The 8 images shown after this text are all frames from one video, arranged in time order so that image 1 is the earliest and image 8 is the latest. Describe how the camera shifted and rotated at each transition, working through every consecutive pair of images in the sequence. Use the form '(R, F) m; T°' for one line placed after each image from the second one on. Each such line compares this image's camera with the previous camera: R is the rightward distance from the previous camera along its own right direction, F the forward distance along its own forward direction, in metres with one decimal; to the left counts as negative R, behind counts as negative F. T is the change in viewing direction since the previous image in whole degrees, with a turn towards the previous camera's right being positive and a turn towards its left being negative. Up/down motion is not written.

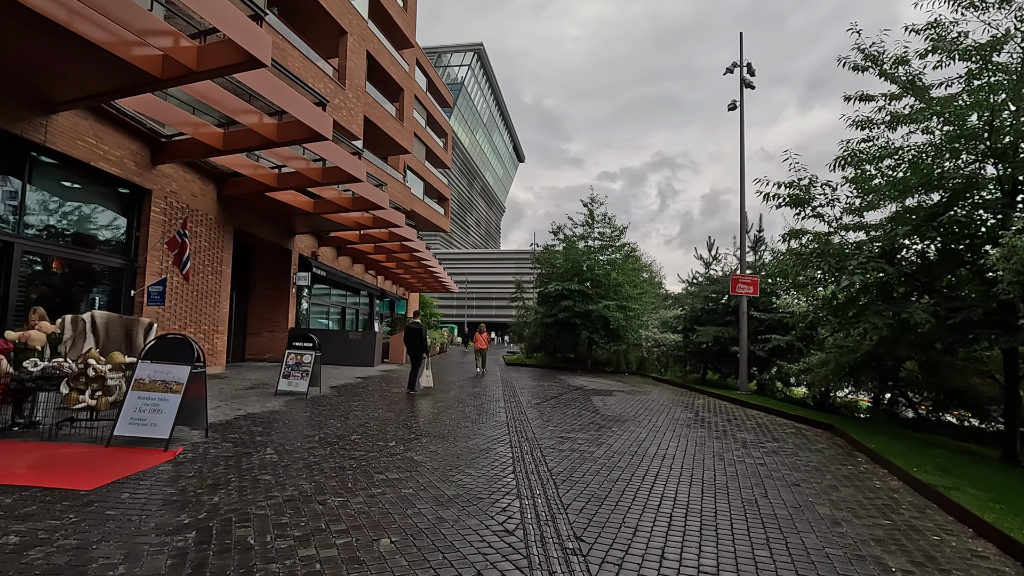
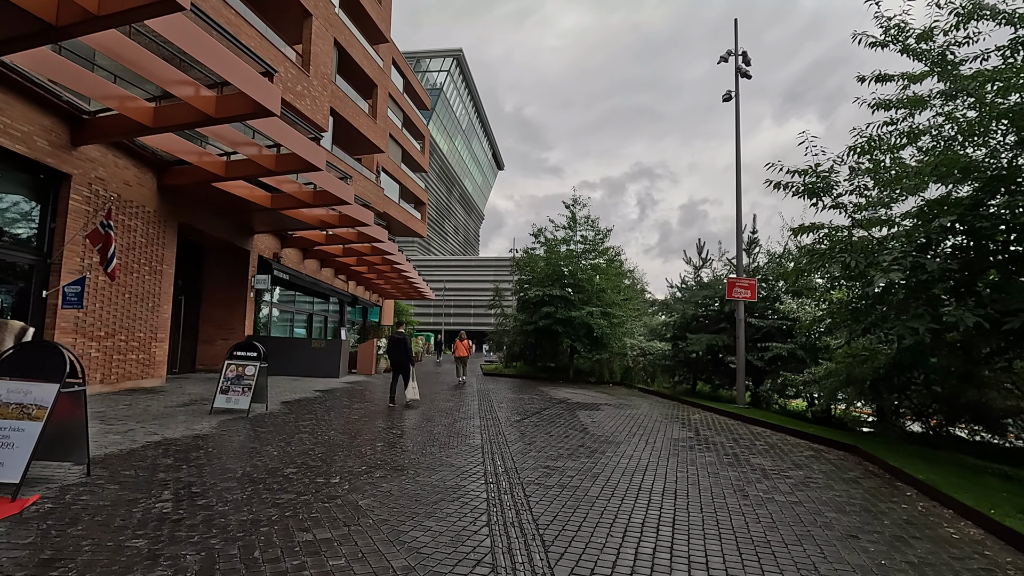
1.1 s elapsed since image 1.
(0.0, +1.3) m; +2°
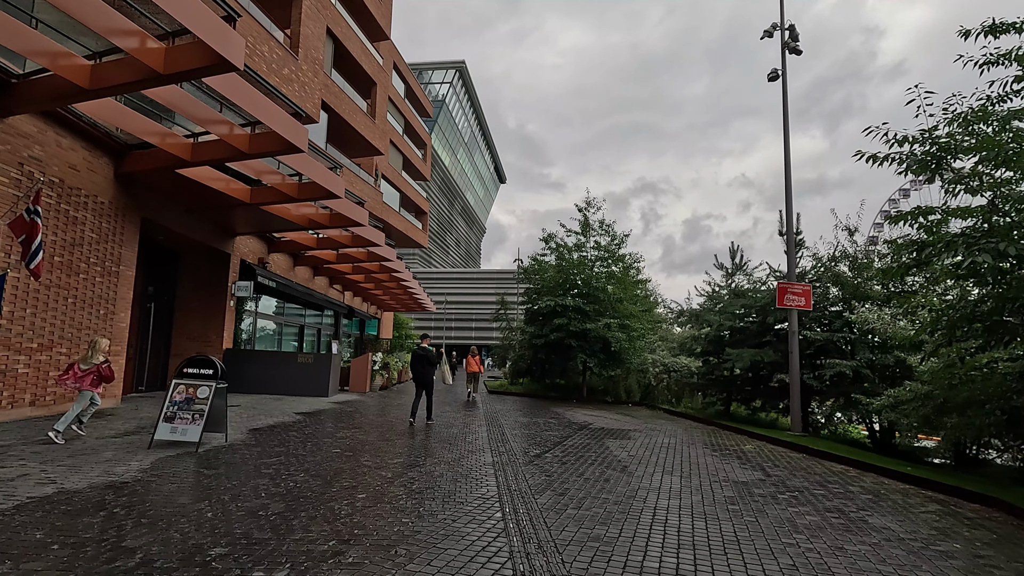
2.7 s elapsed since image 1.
(-0.3, +1.8) m; 0°
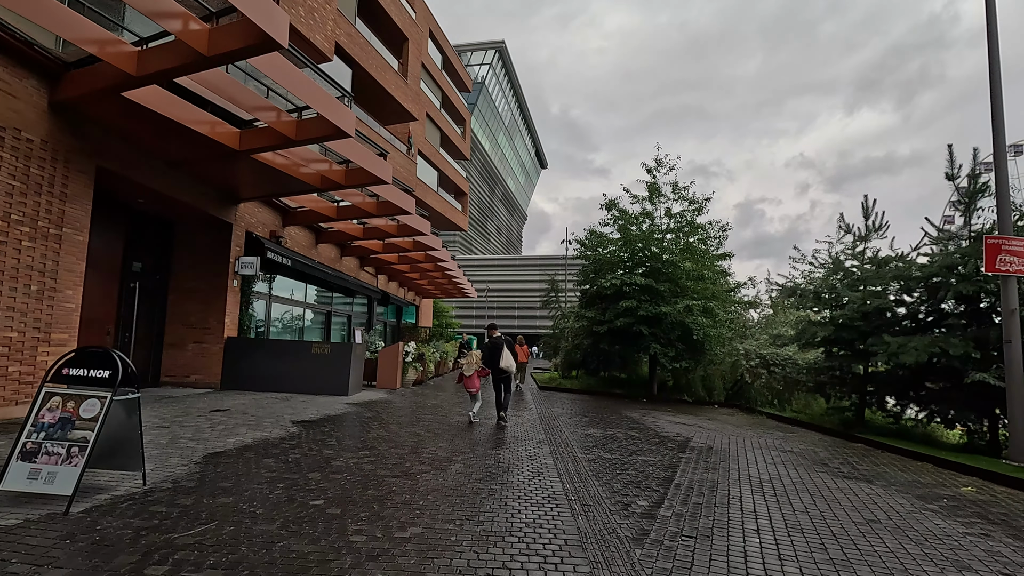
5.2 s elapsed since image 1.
(-0.4, +3.2) m; -4°
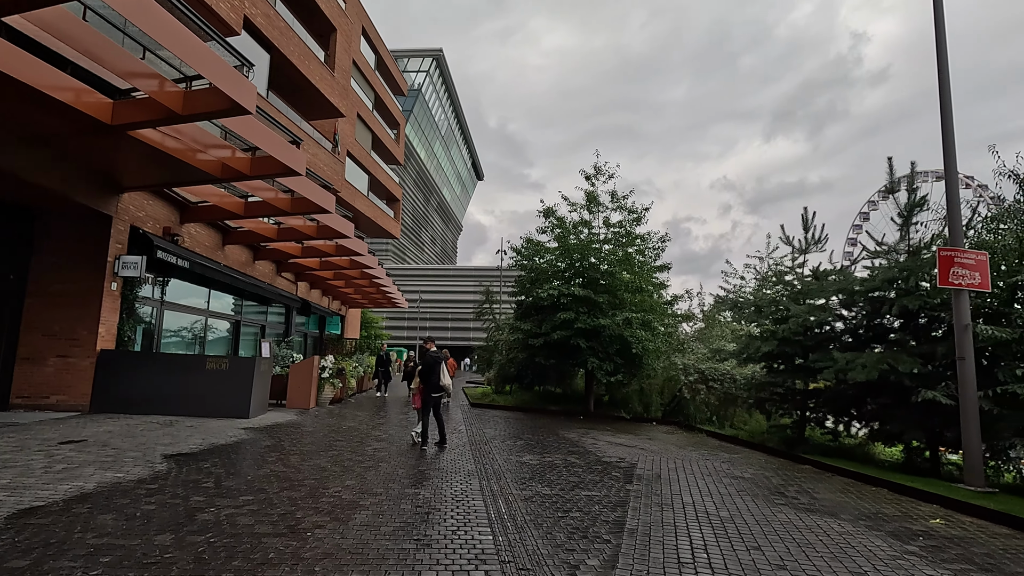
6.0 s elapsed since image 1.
(+0.1, +1.1) m; +7°
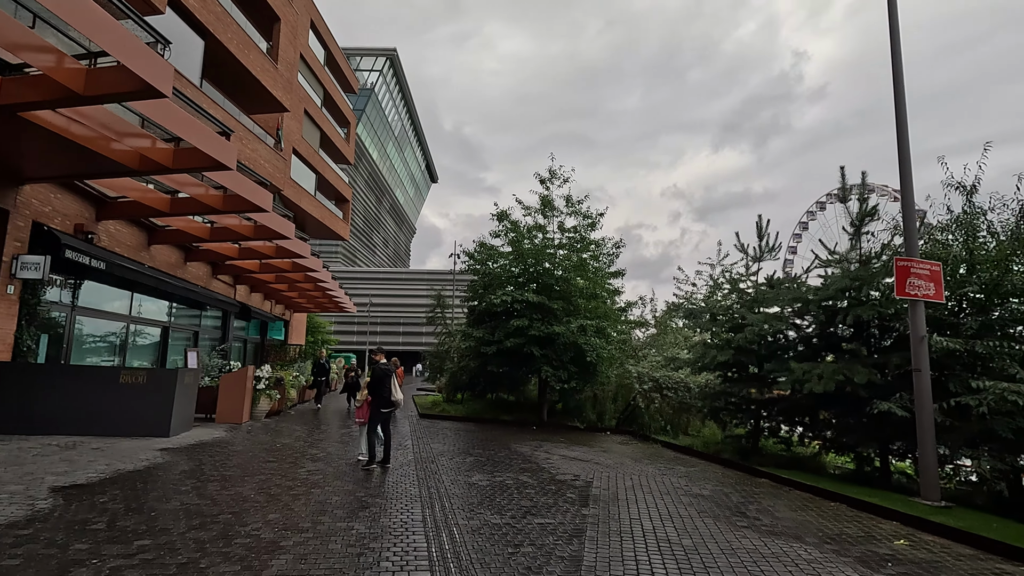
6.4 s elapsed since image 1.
(+0.1, +0.5) m; +5°
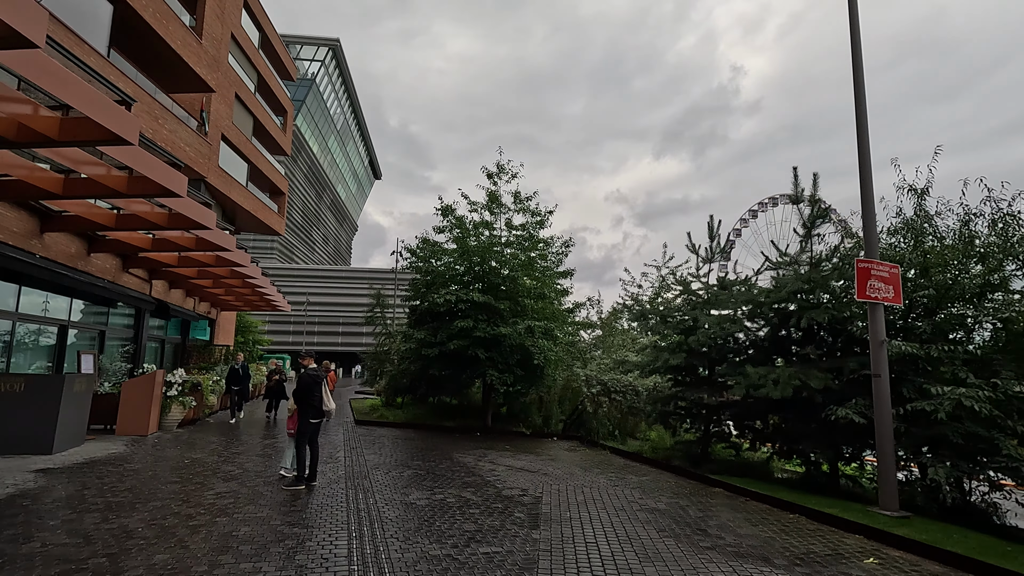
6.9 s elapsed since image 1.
(0.0, +0.7) m; +6°
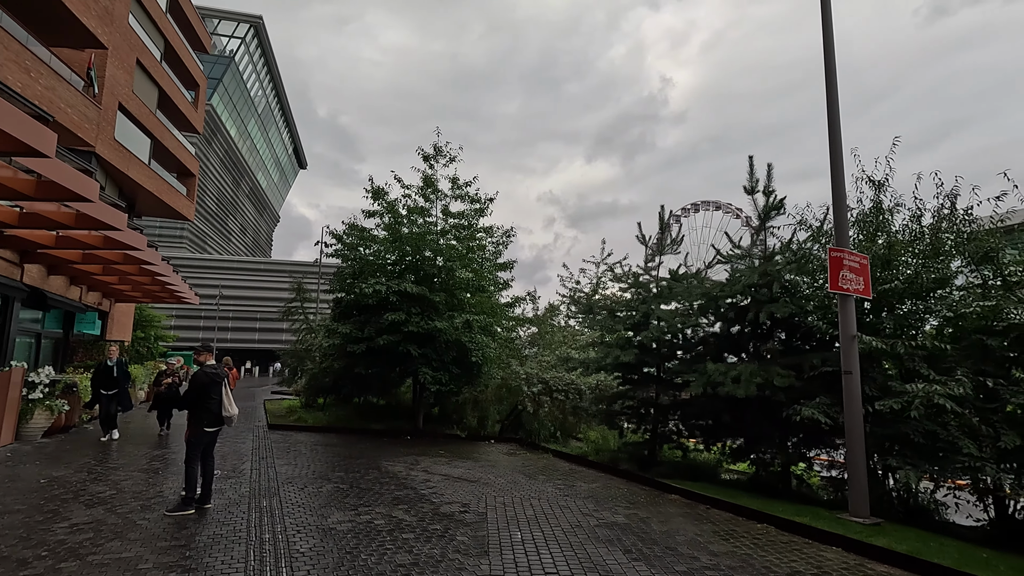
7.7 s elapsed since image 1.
(-0.2, +1.0) m; +7°
